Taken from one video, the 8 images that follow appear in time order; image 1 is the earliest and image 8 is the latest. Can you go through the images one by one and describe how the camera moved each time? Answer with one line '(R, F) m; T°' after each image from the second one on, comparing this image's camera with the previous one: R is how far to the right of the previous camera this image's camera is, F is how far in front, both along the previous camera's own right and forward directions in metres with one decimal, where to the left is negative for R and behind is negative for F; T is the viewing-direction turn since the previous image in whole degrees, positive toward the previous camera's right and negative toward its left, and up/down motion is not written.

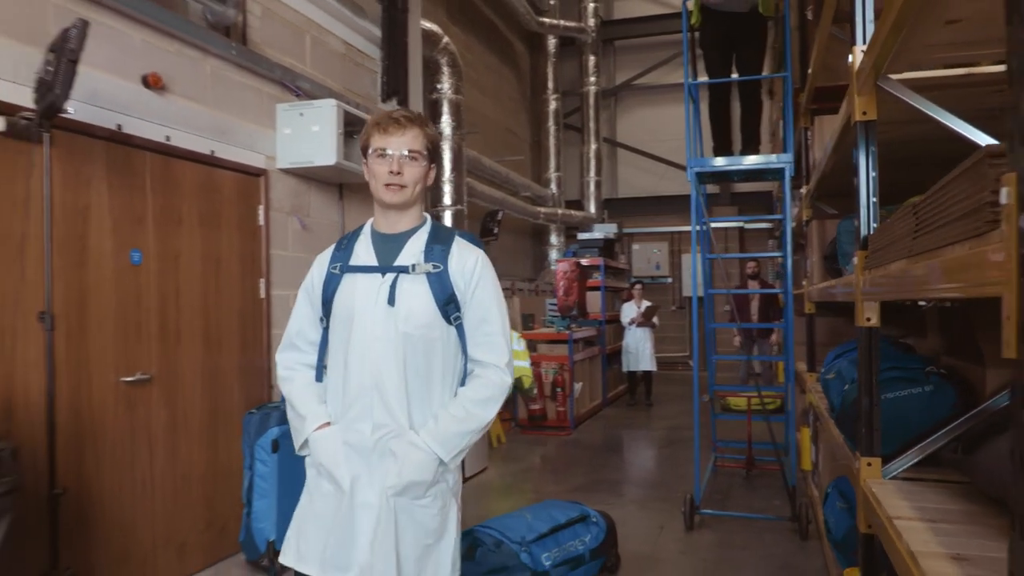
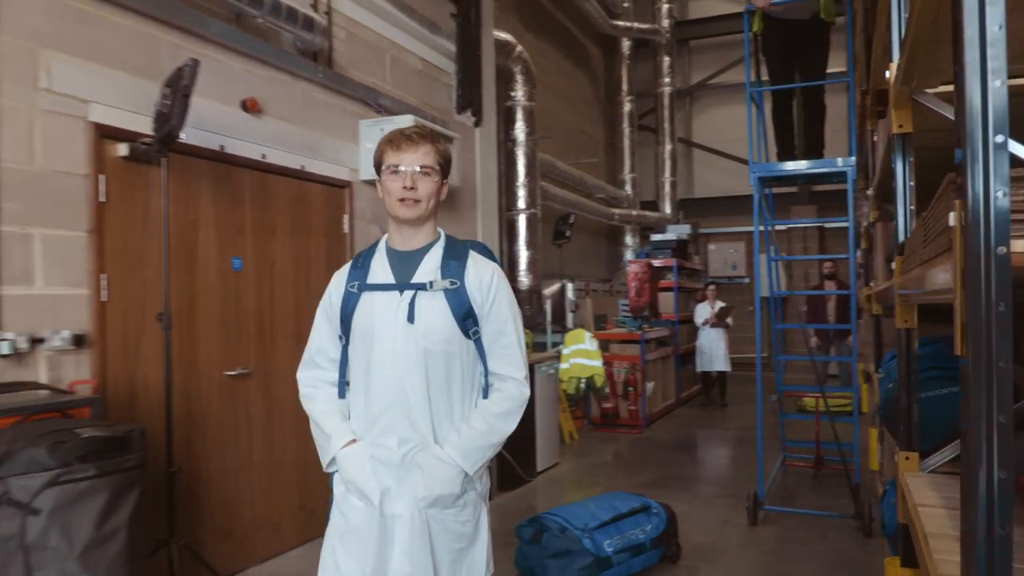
(+0.1, -0.2) m; -6°
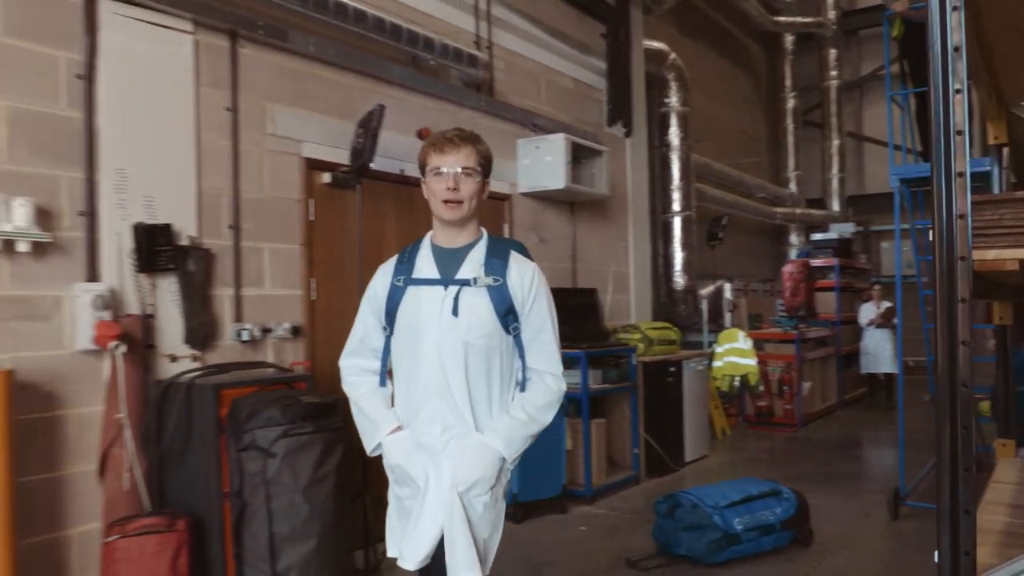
(+0.1, -0.4) m; -12°
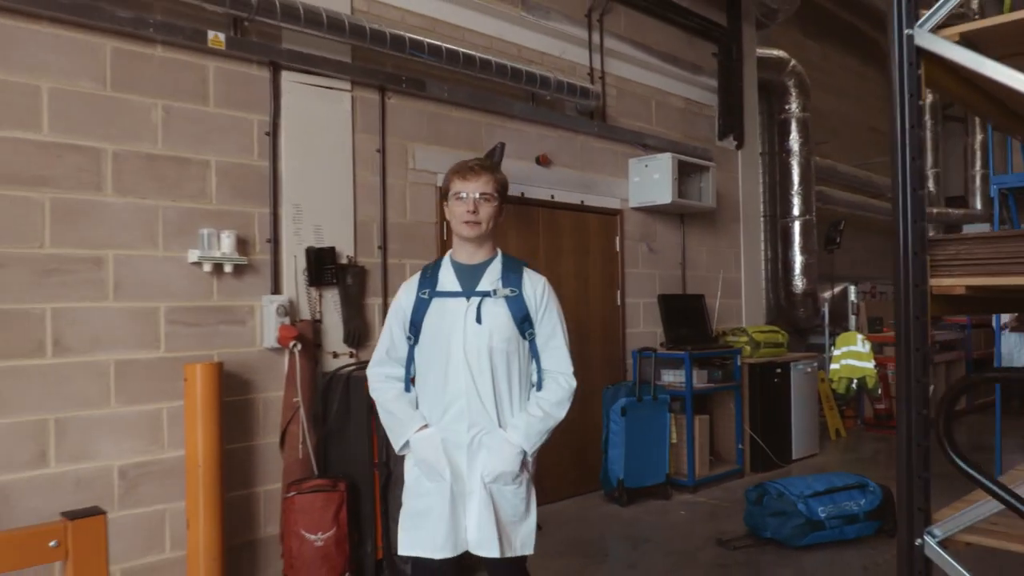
(+0.1, -0.5) m; -9°
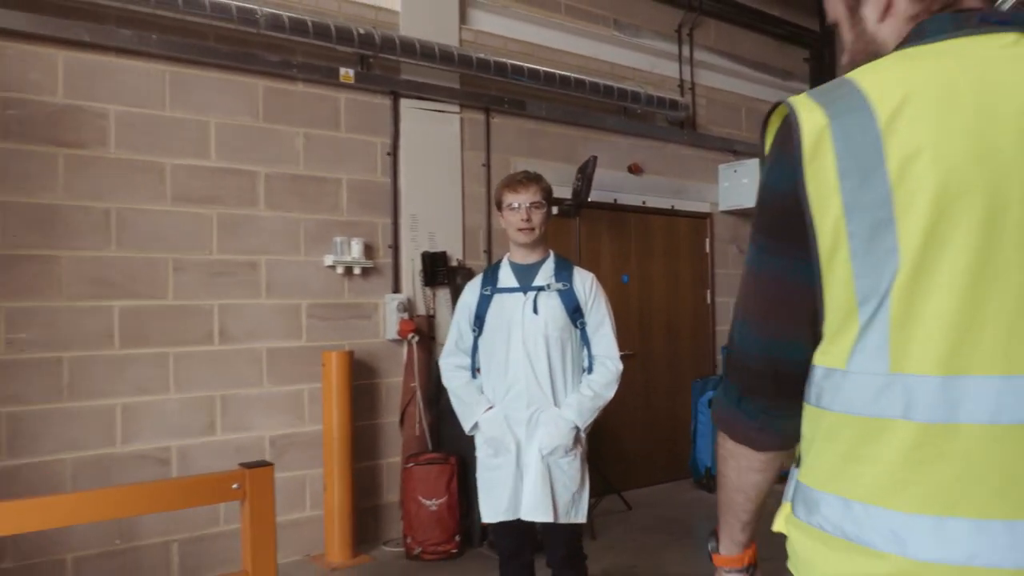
(+0.1, -0.4) m; -7°
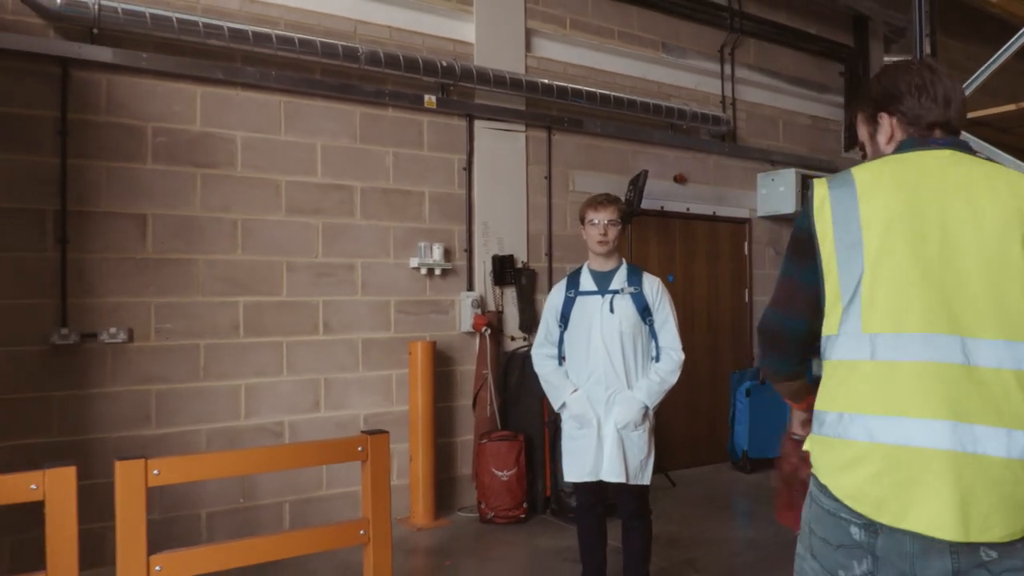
(-0.1, -0.5) m; -2°
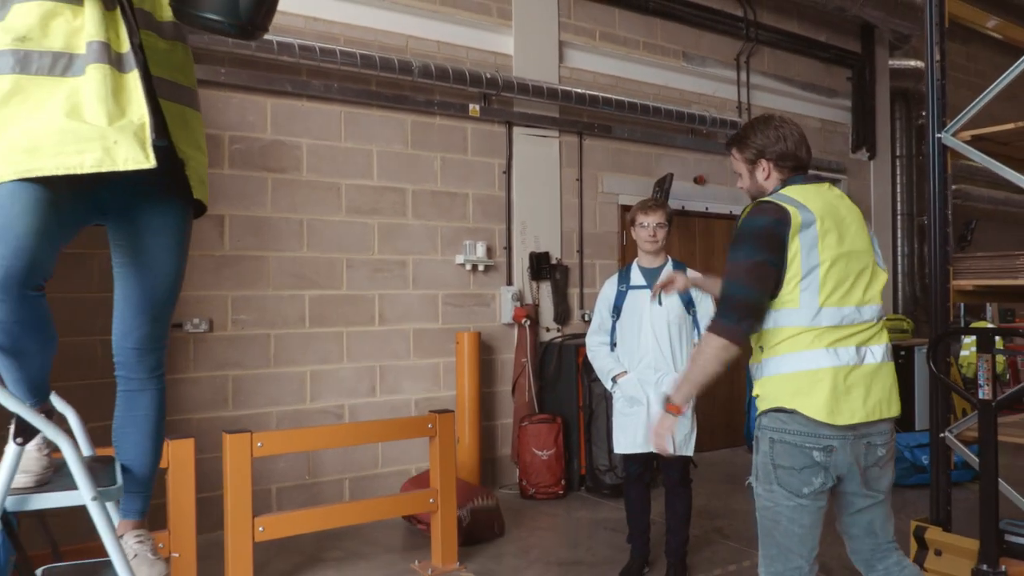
(-0.2, -0.3) m; 0°
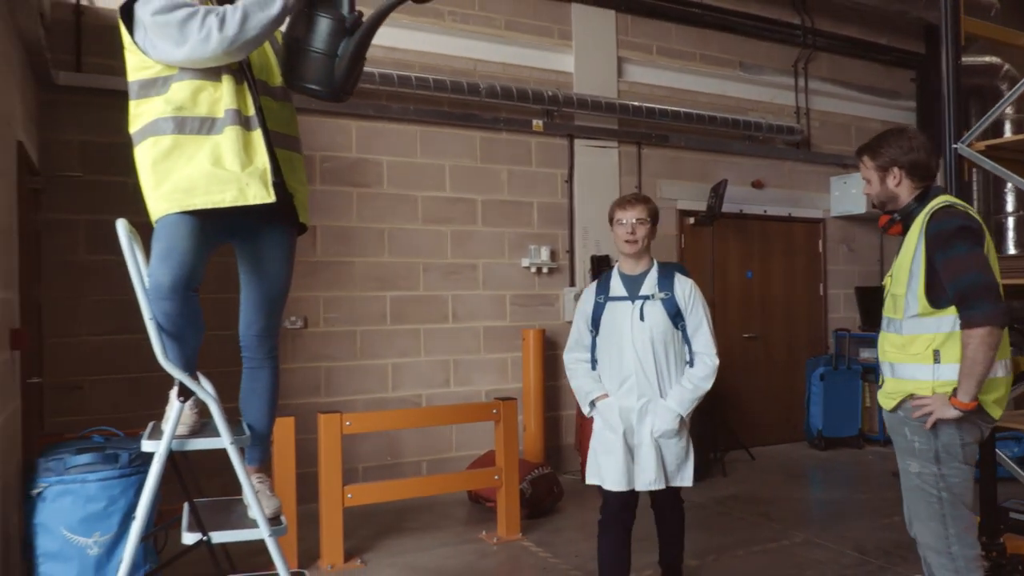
(+0.1, -0.4) m; -6°
